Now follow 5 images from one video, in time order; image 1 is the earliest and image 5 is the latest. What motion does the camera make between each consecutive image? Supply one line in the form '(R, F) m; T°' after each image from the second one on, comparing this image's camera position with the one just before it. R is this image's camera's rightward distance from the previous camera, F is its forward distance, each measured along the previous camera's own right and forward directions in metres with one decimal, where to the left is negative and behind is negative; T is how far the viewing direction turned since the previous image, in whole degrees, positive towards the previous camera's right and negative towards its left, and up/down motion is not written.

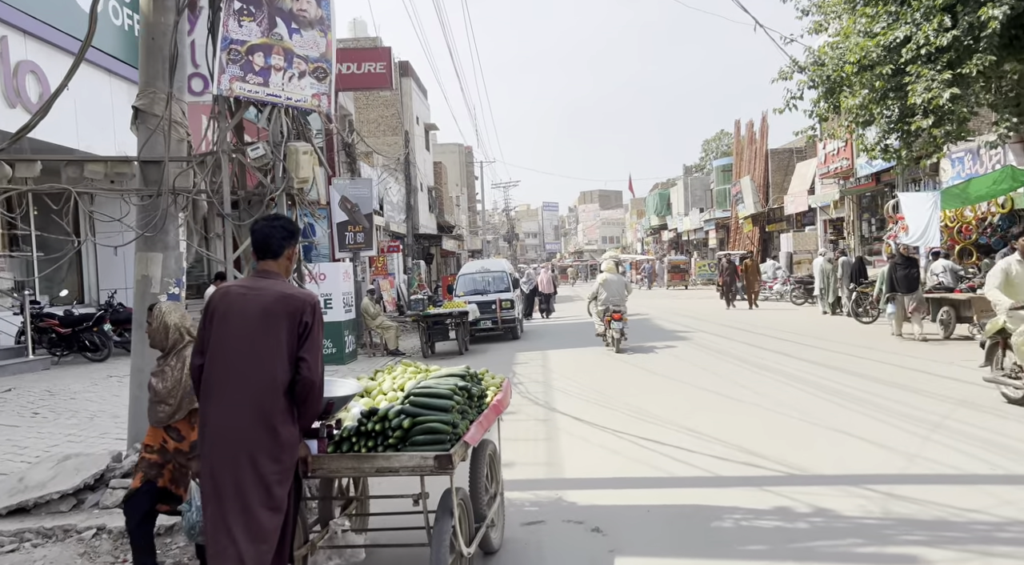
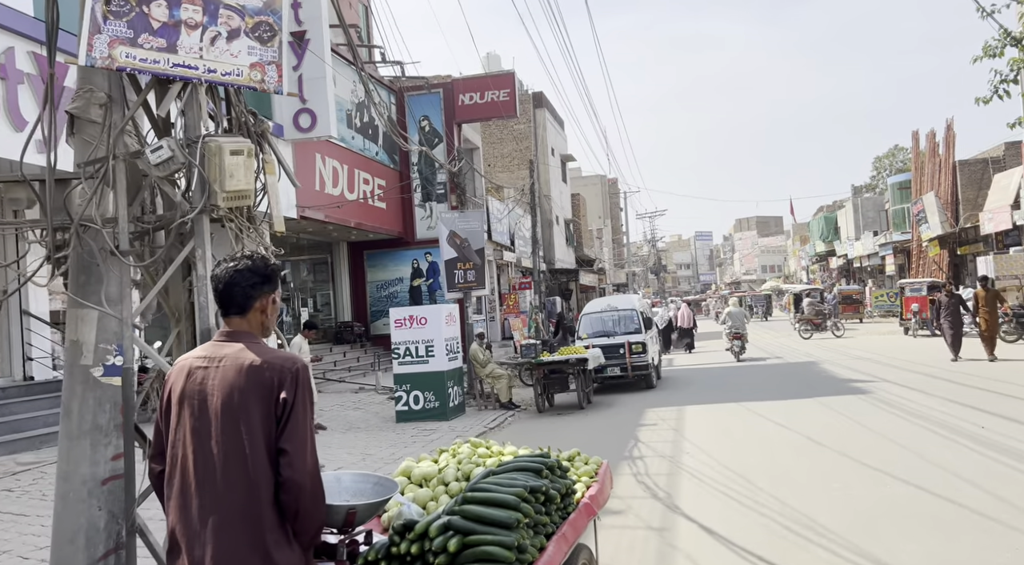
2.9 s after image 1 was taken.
(+0.4, +2.3) m; -10°
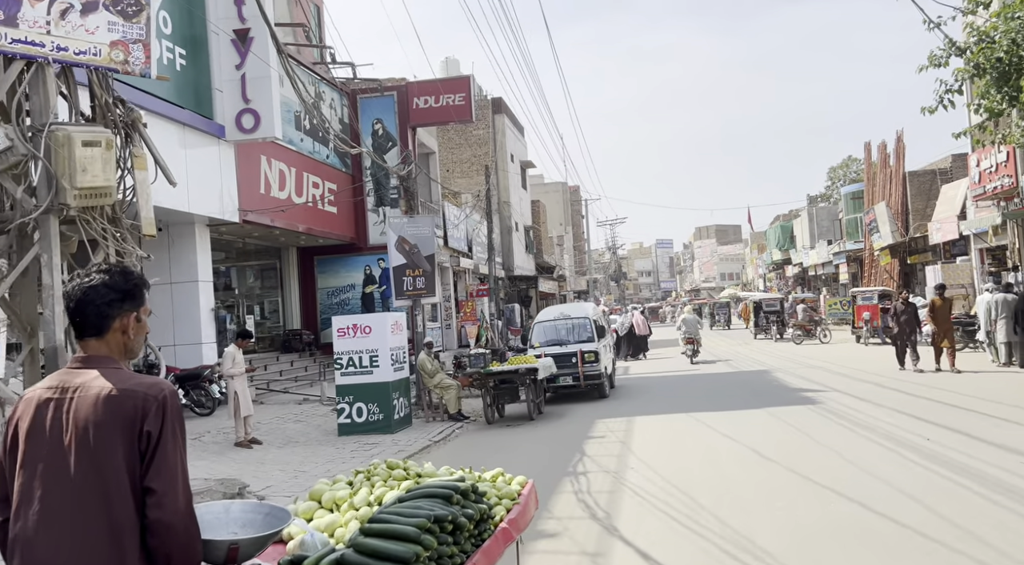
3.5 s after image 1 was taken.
(+0.3, +0.4) m; +2°
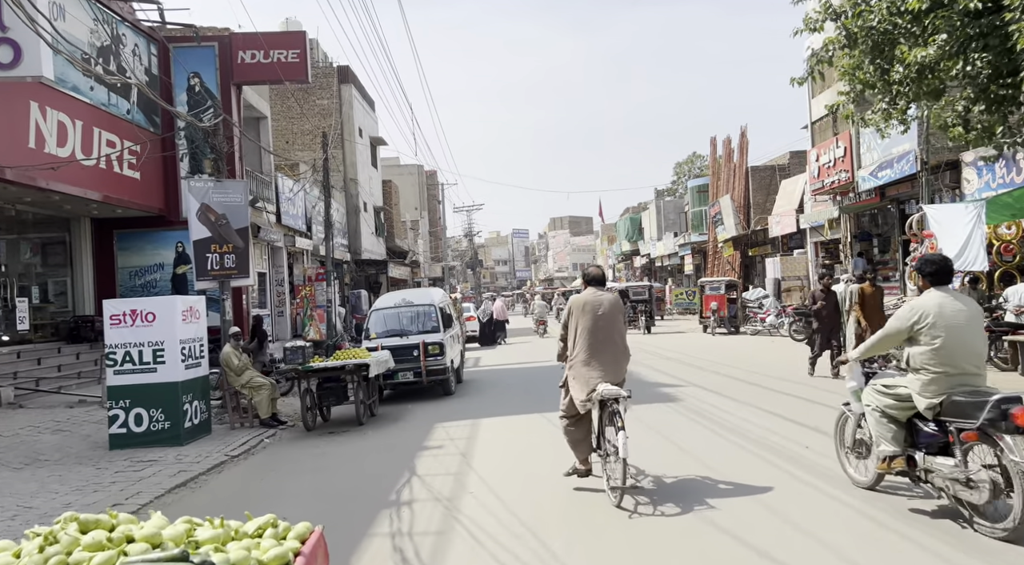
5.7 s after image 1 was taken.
(+0.4, +2.0) m; +10°
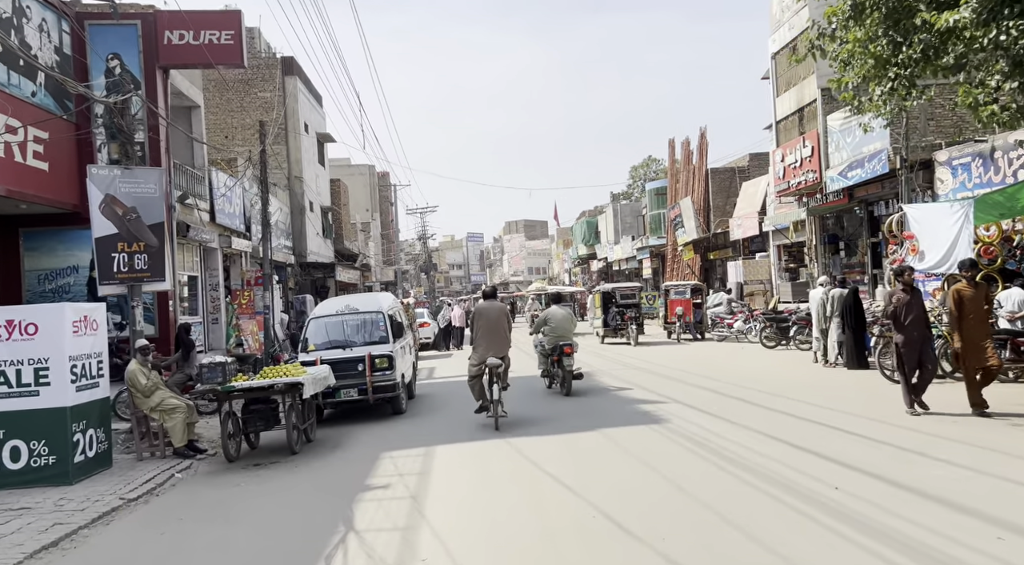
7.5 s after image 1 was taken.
(-0.1, +1.6) m; +3°
